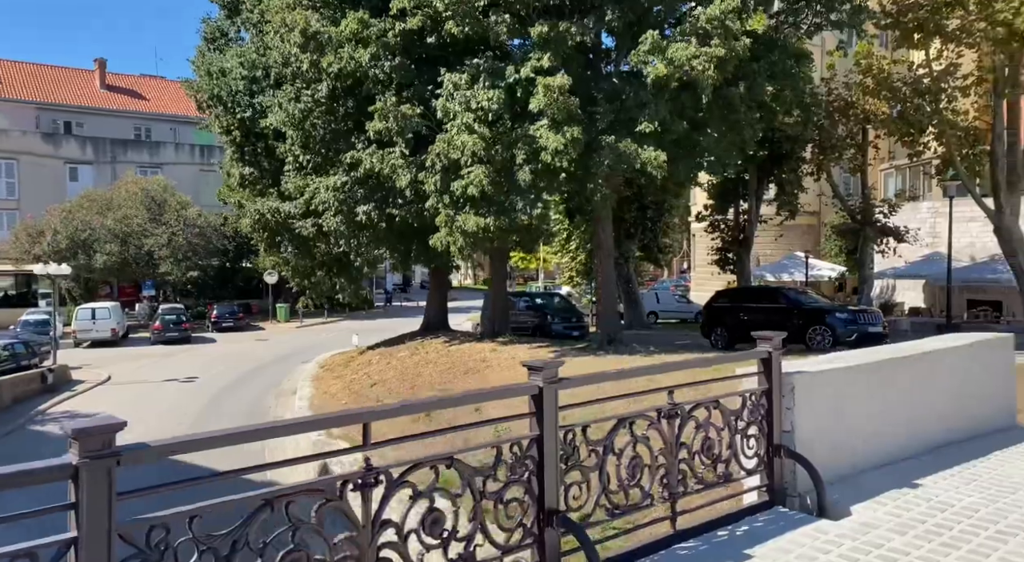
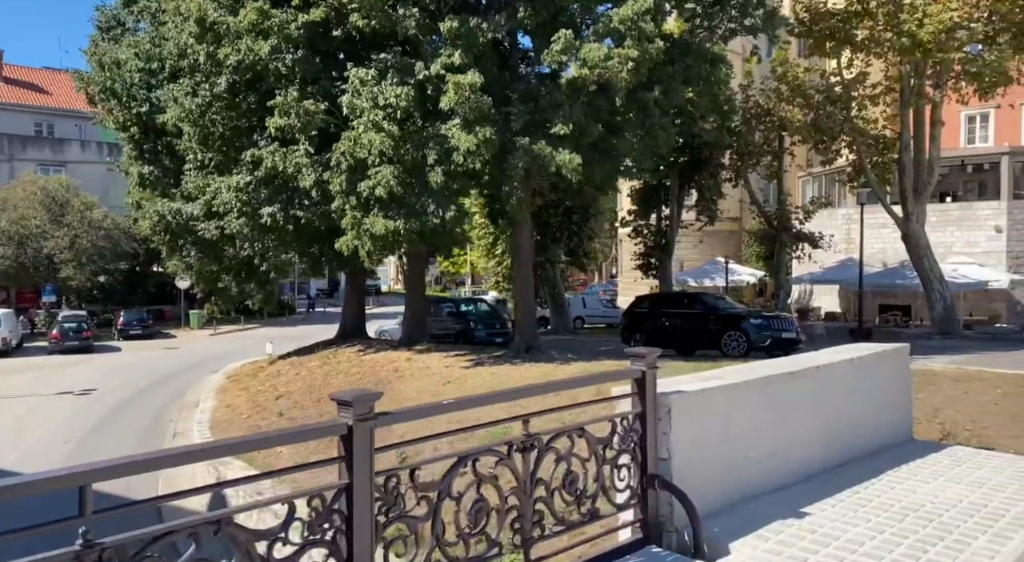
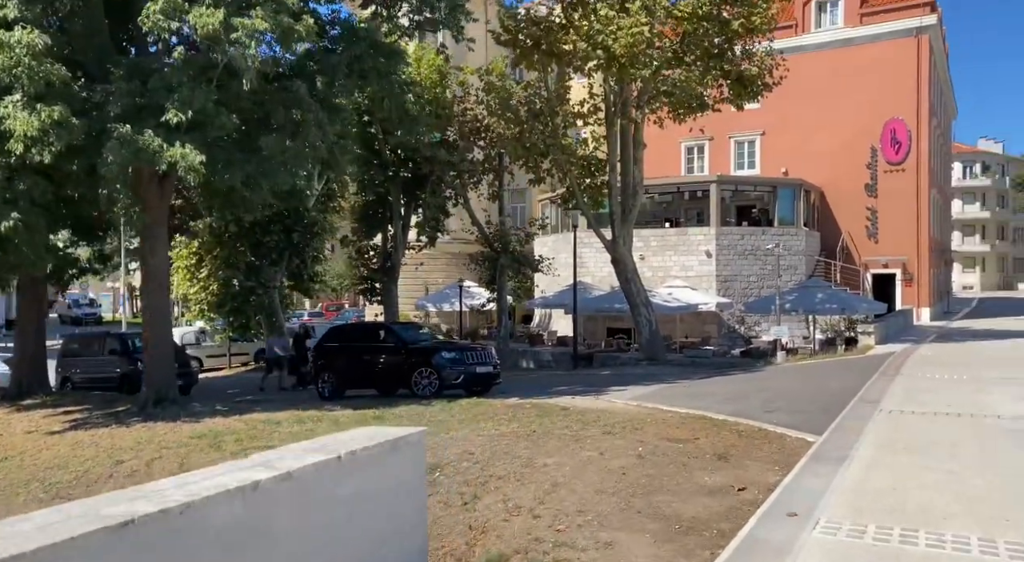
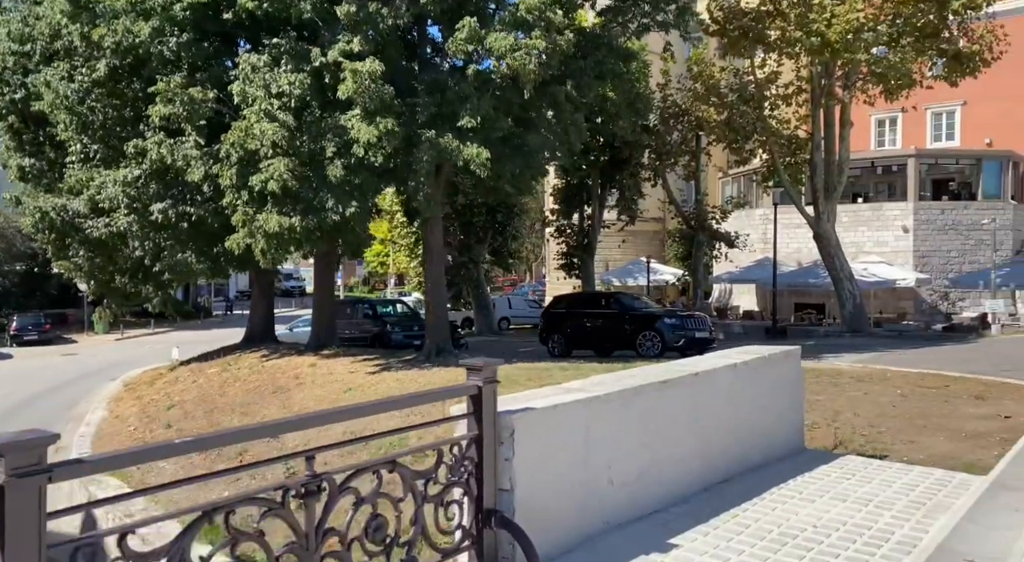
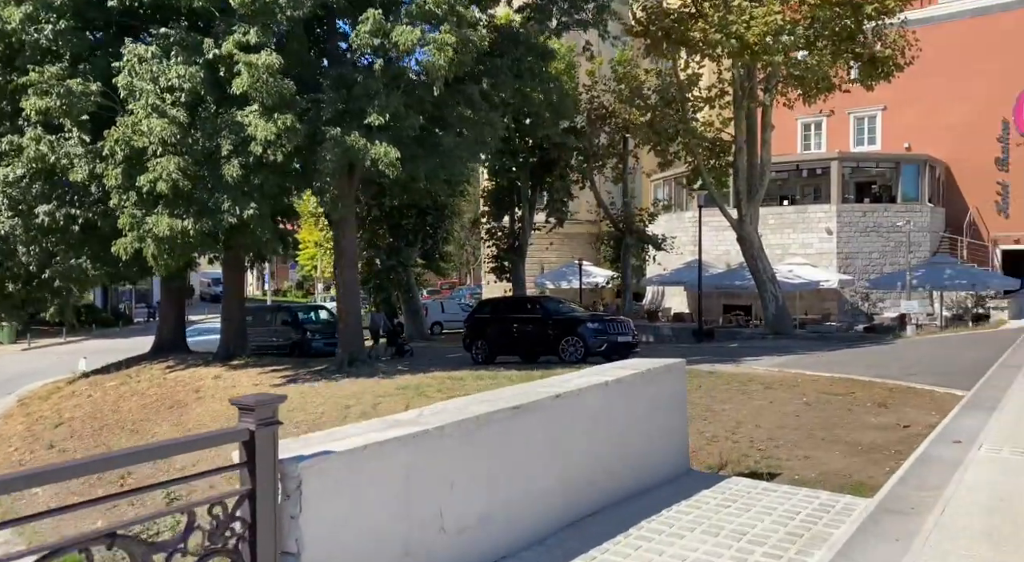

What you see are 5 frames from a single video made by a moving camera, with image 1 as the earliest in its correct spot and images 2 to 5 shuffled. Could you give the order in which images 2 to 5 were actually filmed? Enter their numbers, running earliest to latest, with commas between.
2, 4, 5, 3
